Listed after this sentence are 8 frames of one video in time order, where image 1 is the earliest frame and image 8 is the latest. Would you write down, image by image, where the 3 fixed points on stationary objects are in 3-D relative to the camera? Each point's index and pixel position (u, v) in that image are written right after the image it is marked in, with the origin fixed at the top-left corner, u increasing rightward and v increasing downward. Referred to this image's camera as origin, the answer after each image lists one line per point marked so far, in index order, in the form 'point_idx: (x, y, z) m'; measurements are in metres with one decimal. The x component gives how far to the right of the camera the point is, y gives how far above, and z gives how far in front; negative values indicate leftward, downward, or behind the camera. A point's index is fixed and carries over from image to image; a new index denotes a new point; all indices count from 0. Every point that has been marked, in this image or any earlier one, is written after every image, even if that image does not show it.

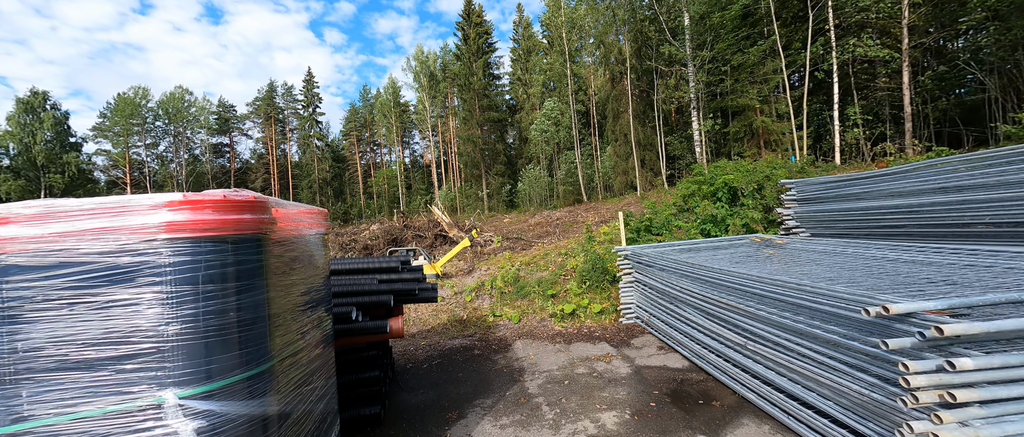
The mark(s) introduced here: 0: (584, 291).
0: (+1.3, -1.4, +6.3) m
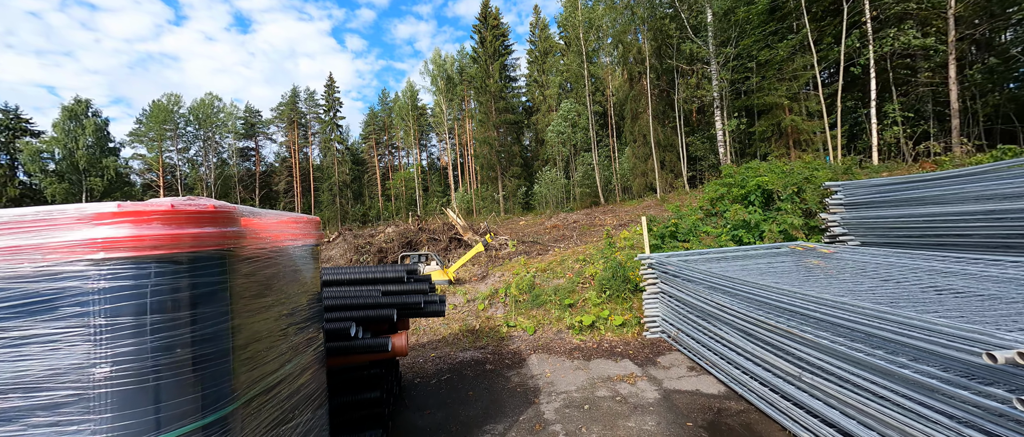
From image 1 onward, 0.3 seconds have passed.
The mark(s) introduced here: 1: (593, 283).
0: (+1.6, -1.5, +5.9) m
1: (+1.5, -1.2, +6.5) m
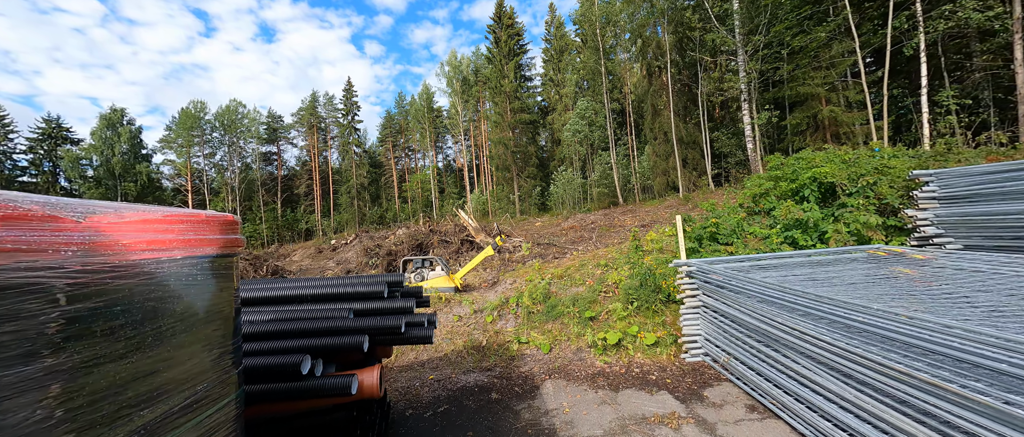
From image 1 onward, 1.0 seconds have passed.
0: (+1.8, -1.5, +5.1) m
1: (+1.8, -1.2, +5.7) m
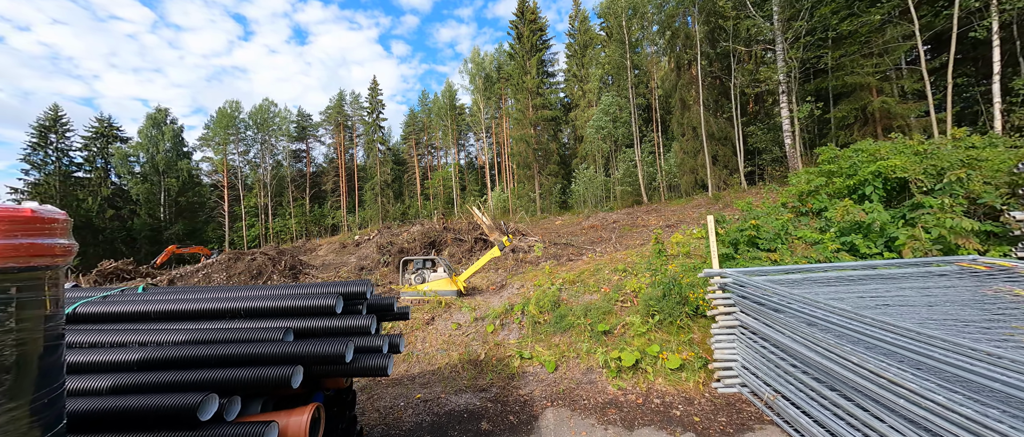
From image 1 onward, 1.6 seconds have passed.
0: (+1.8, -1.5, +4.4) m
1: (+1.8, -1.2, +5.0) m
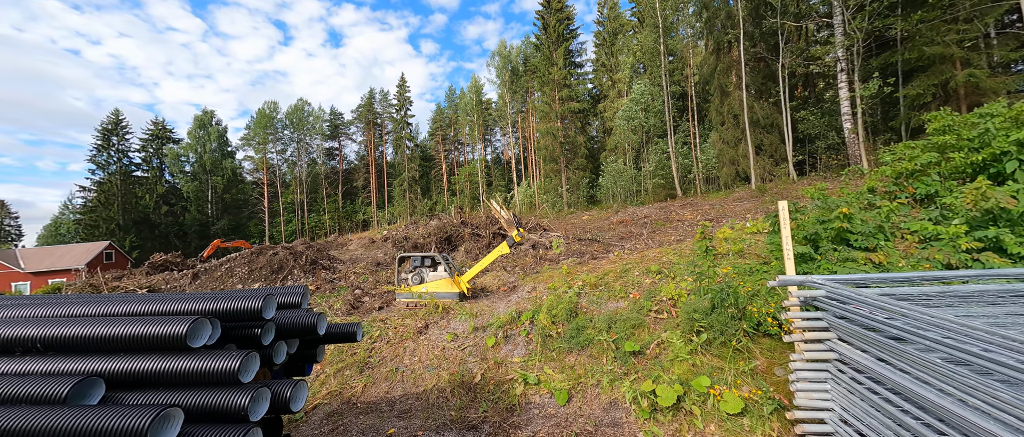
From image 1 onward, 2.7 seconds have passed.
0: (+1.8, -1.3, +3.4) m
1: (+1.9, -1.1, +3.9) m
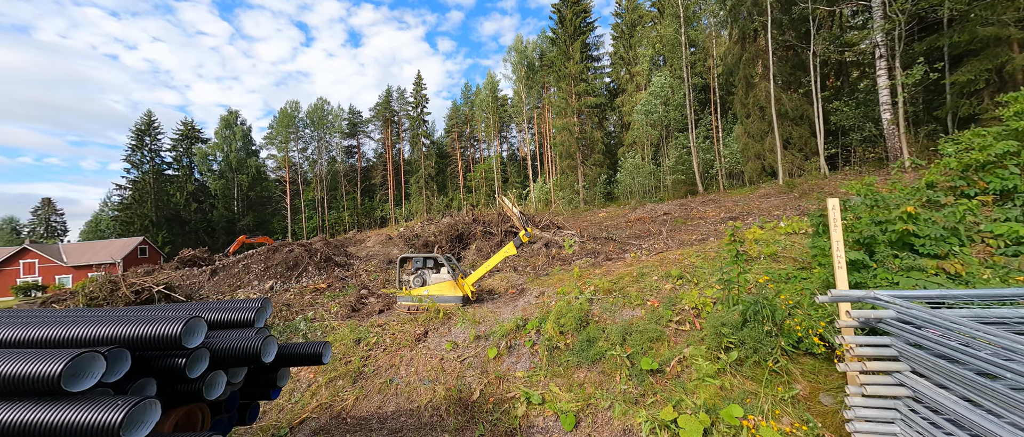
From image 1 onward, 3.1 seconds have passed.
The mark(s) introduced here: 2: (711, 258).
0: (+1.8, -1.3, +2.9) m
1: (+1.9, -1.1, +3.5) m
2: (+2.8, -0.6, +4.8) m
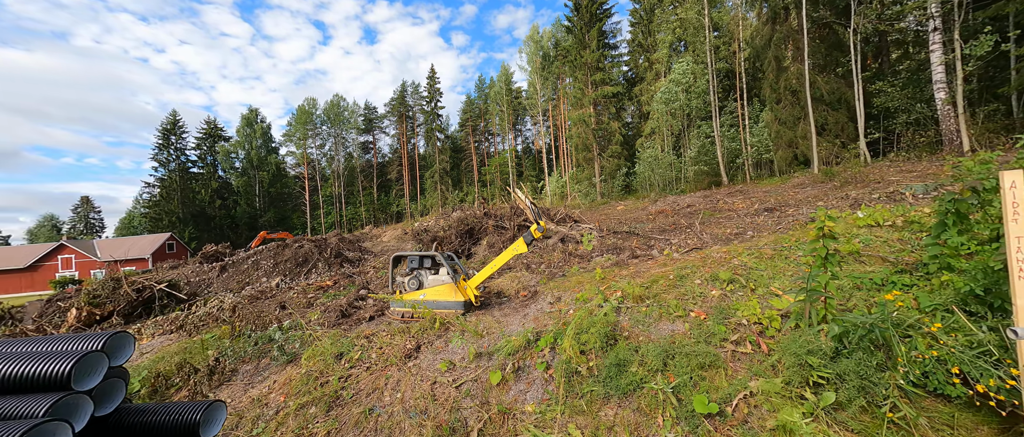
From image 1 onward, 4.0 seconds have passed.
0: (+1.9, -1.3, +2.1) m
1: (+2.0, -1.0, +2.6) m
2: (+2.9, -0.4, +3.9) m
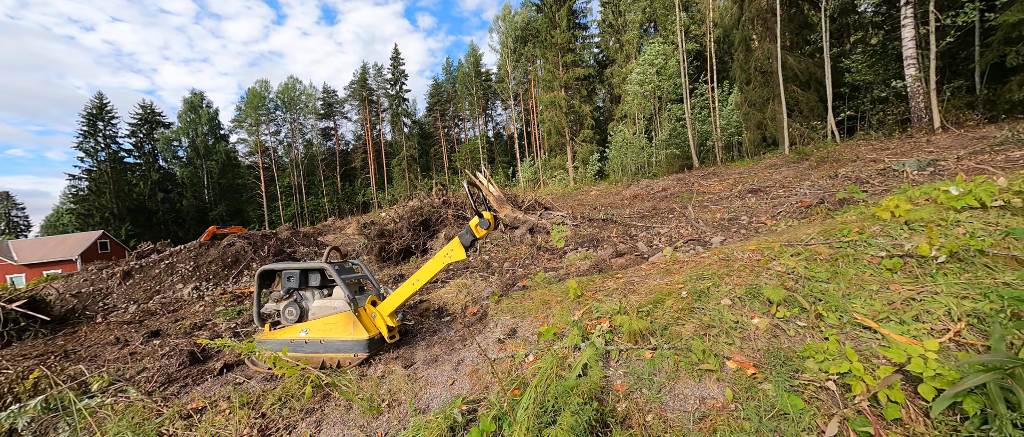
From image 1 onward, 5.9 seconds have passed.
0: (+1.5, -1.2, +0.7) m
1: (+1.5, -0.9, +1.3) m
2: (+2.4, -0.3, +2.6) m
